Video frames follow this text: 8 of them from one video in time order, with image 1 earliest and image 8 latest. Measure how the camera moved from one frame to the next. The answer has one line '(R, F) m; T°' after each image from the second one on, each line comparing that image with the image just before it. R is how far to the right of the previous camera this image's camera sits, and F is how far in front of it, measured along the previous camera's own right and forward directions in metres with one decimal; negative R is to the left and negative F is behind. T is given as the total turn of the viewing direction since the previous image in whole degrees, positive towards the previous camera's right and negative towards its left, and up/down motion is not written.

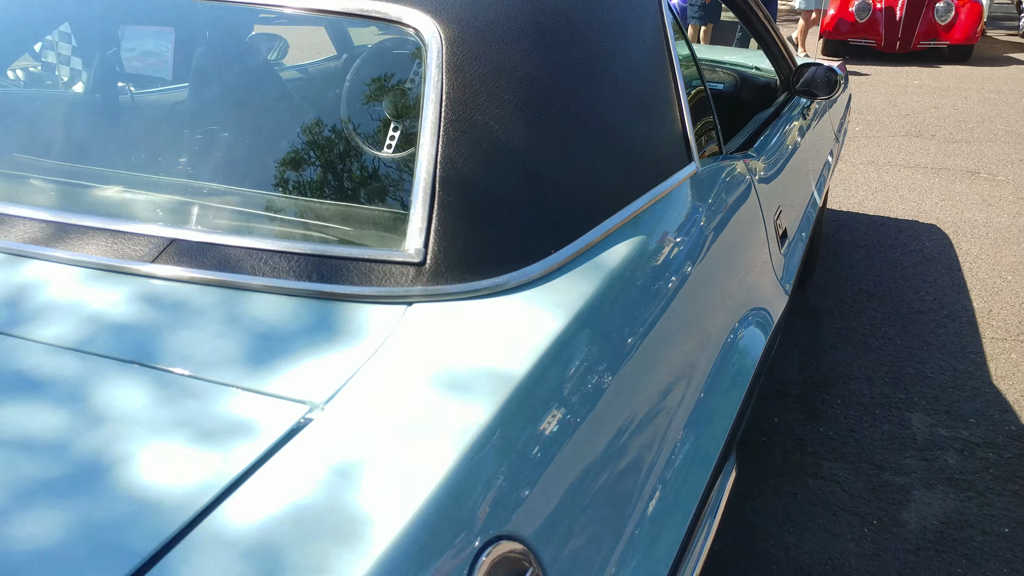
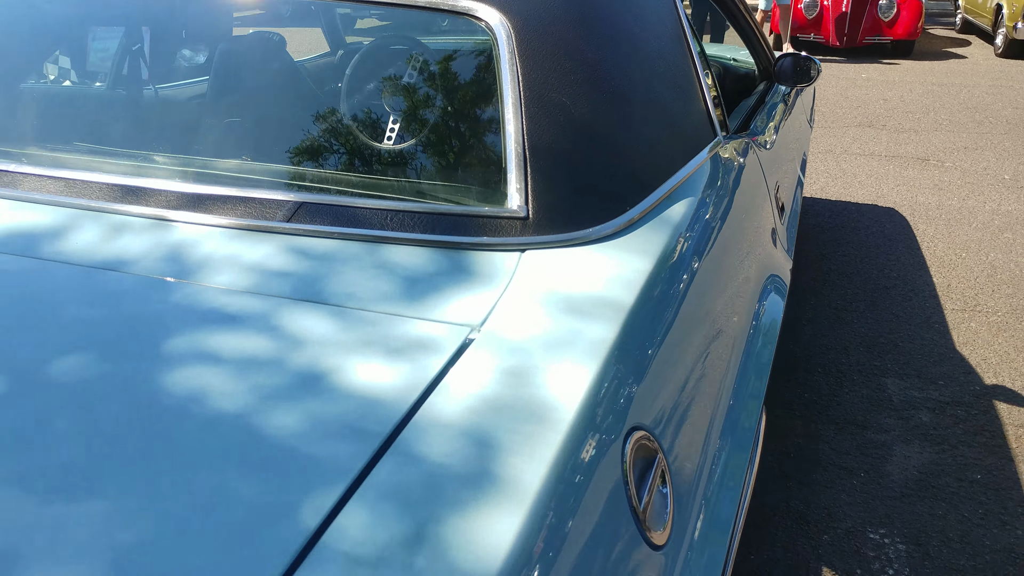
(-0.2, -0.2) m; +3°
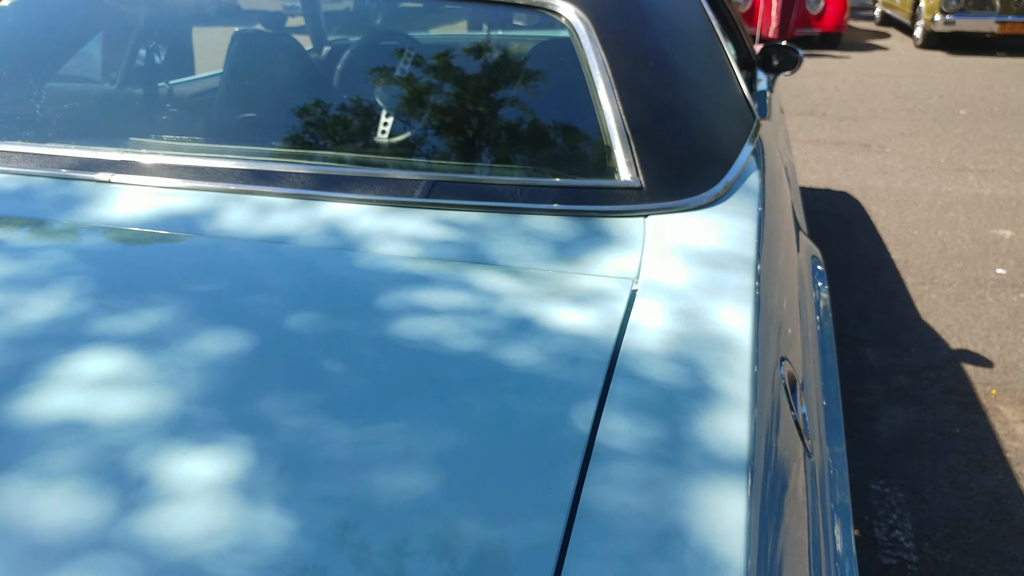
(-0.3, -0.1) m; +5°
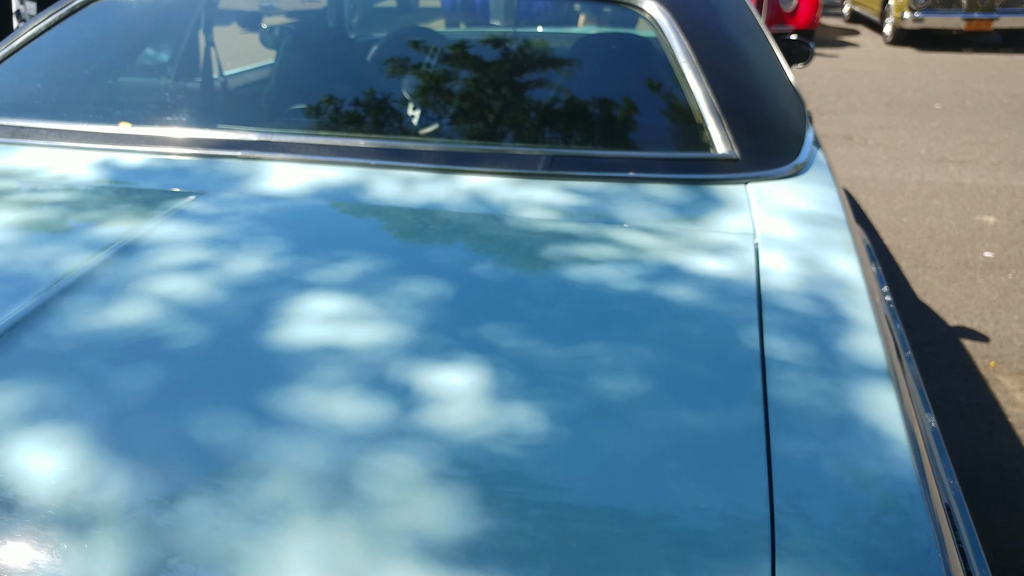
(-0.3, -0.2) m; +2°
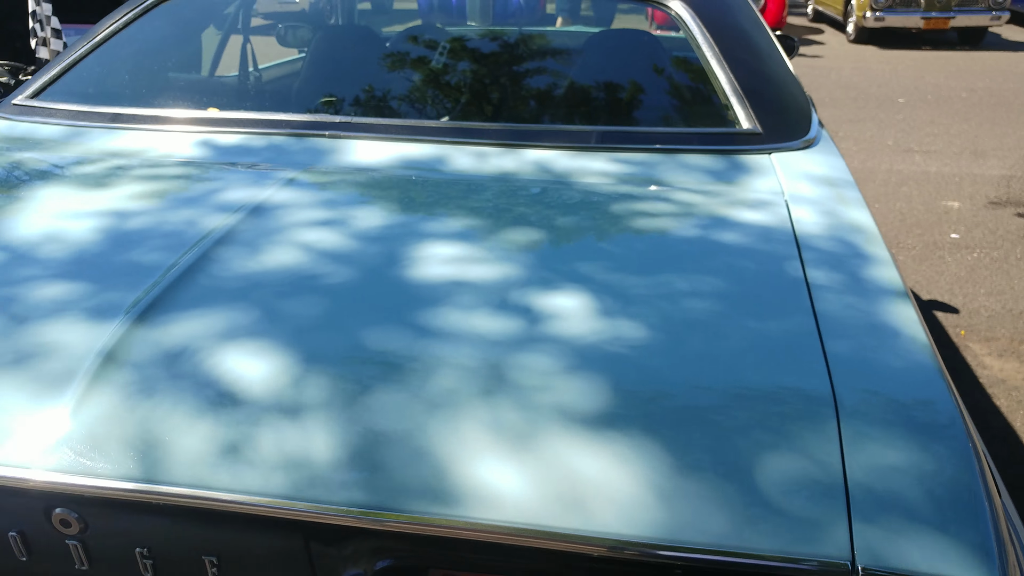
(-0.2, -0.2) m; +2°
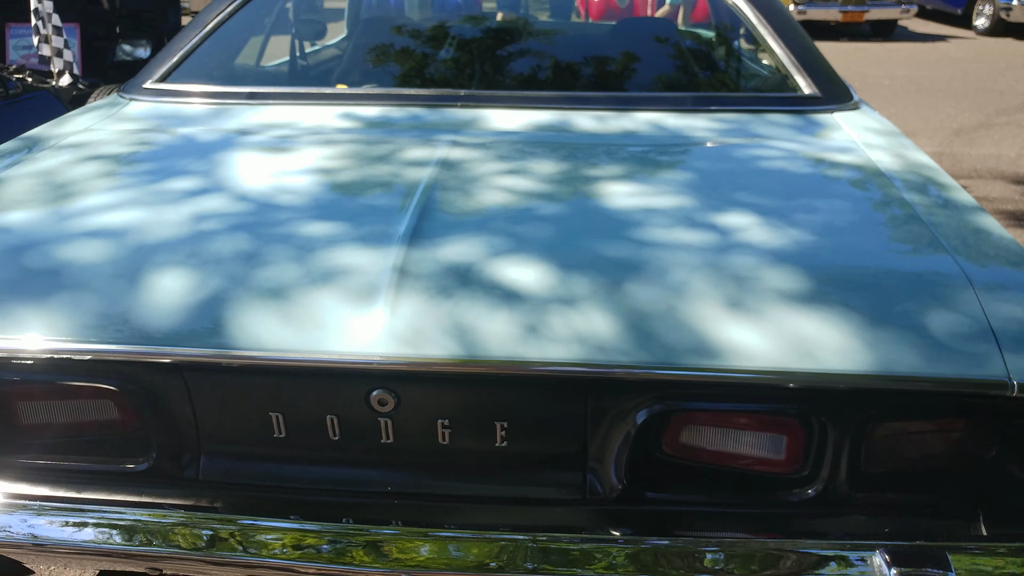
(-0.5, -0.3) m; +5°
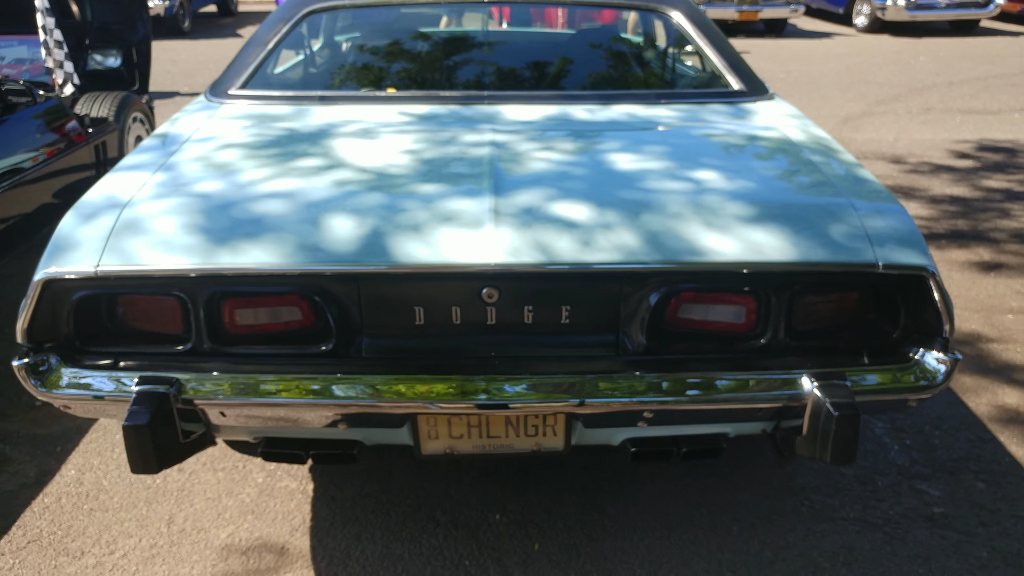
(-0.3, -0.7) m; +6°
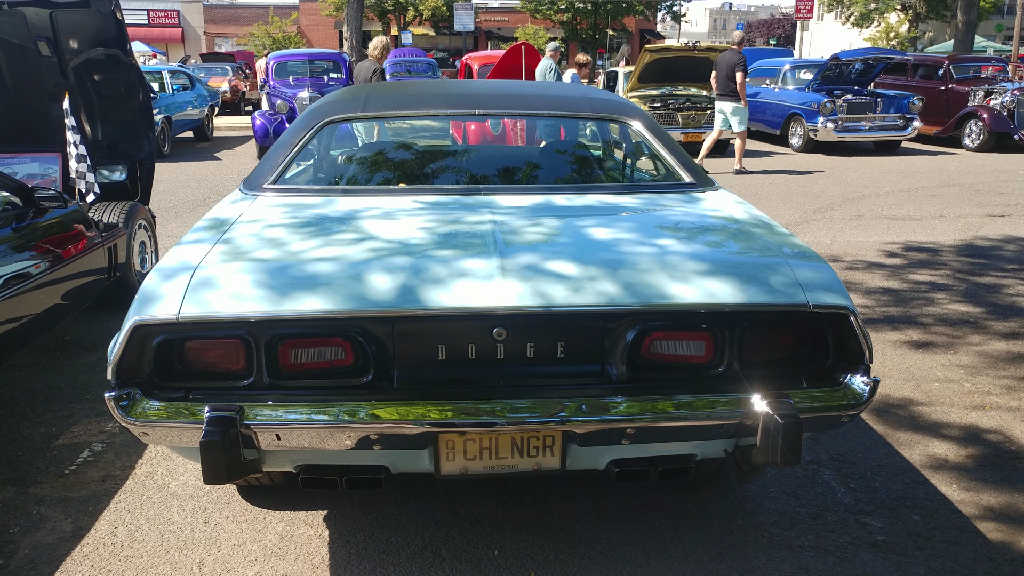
(-0.1, -0.5) m; +3°
